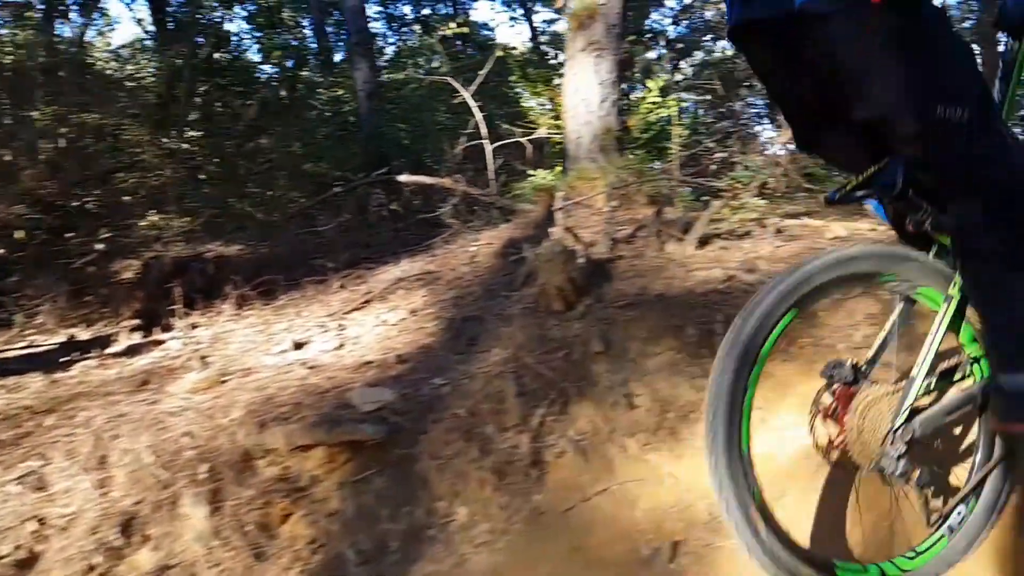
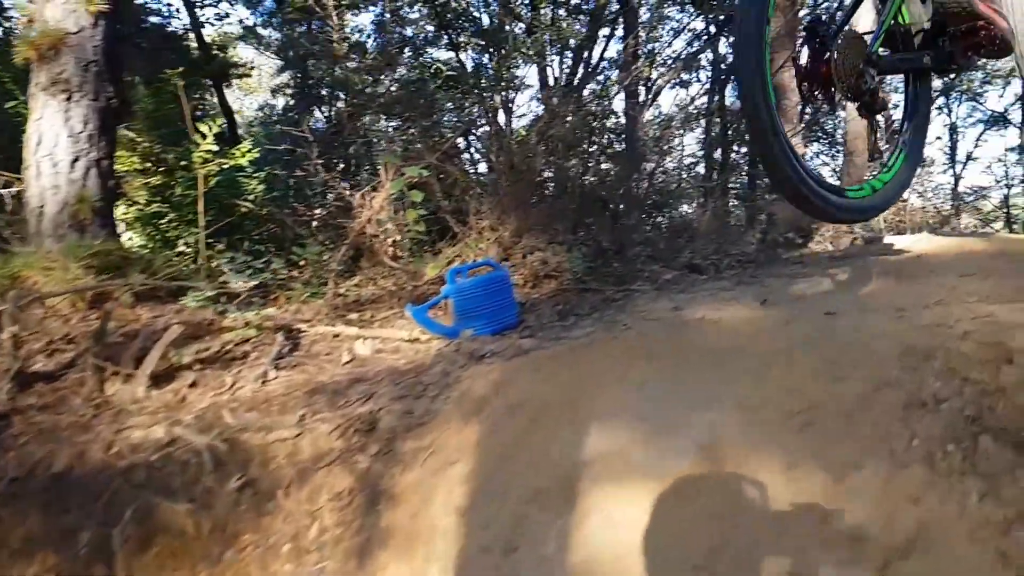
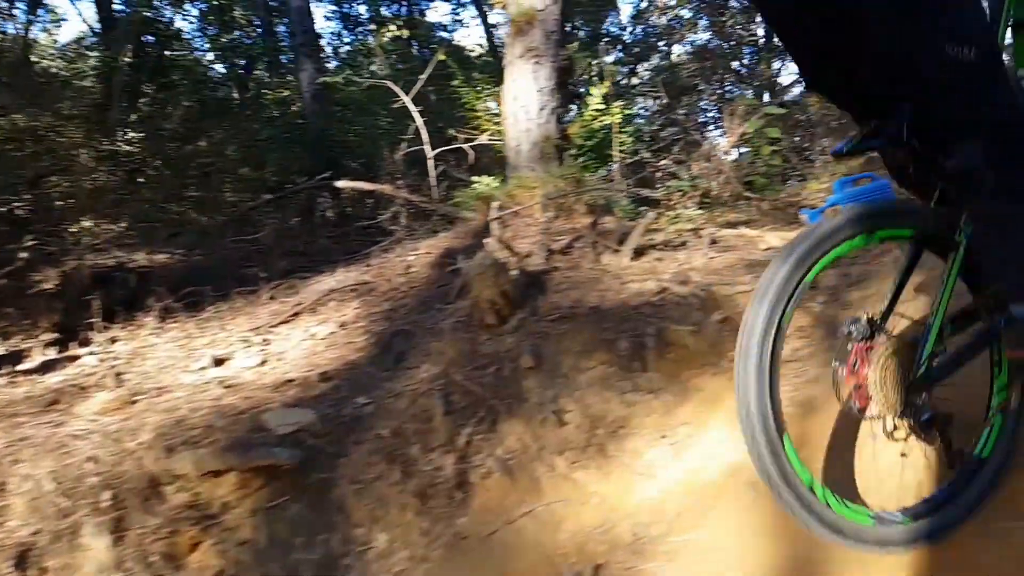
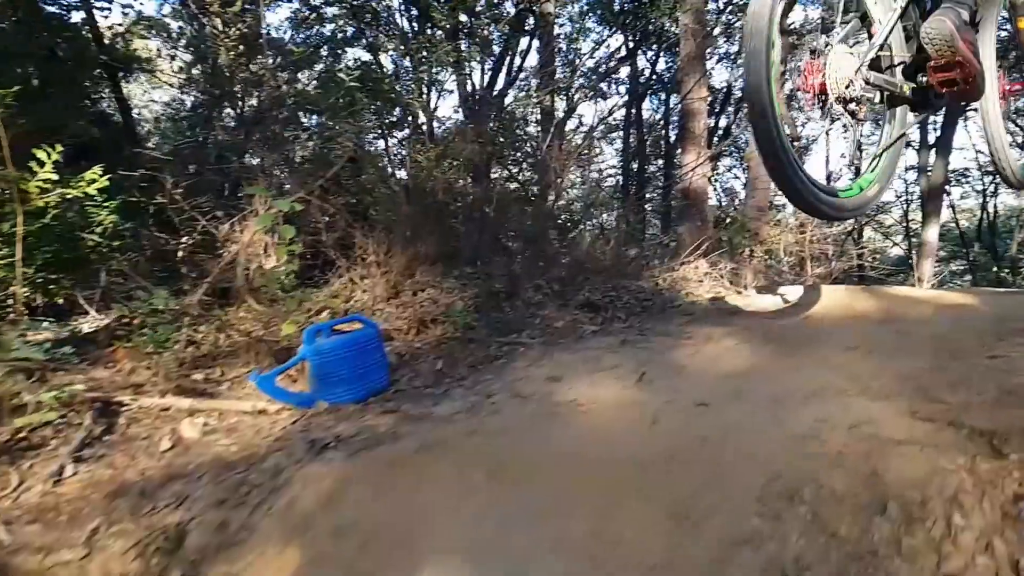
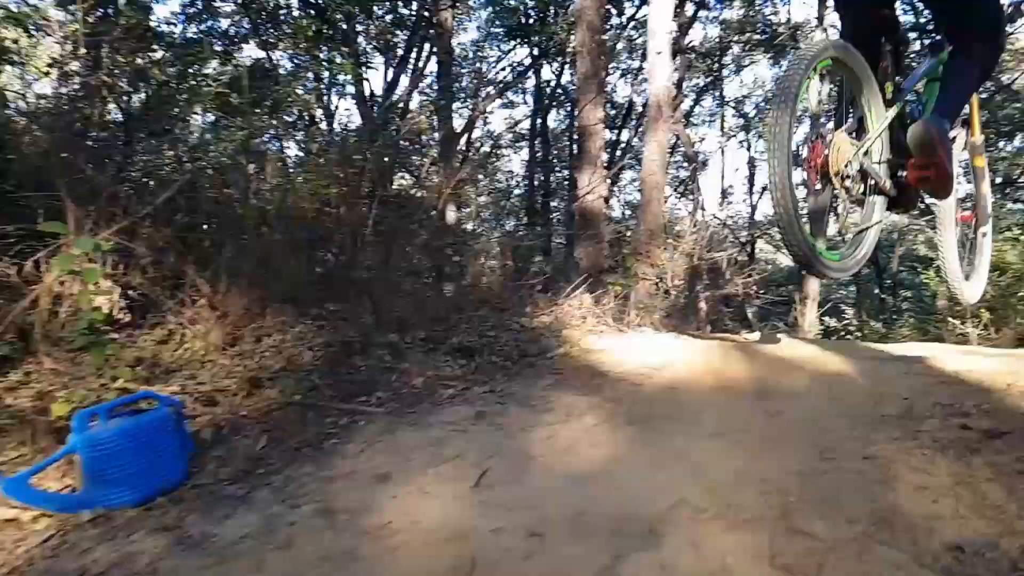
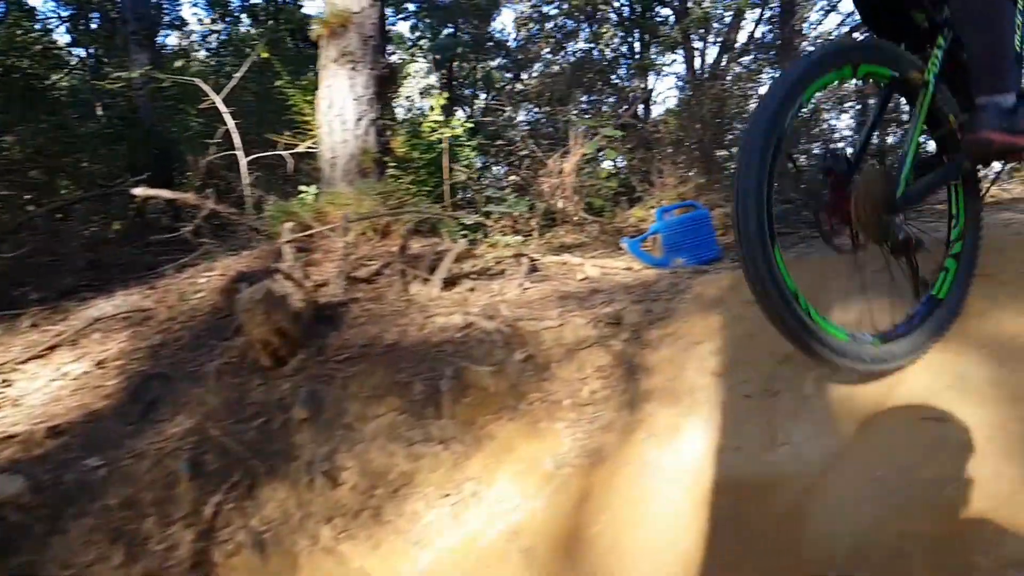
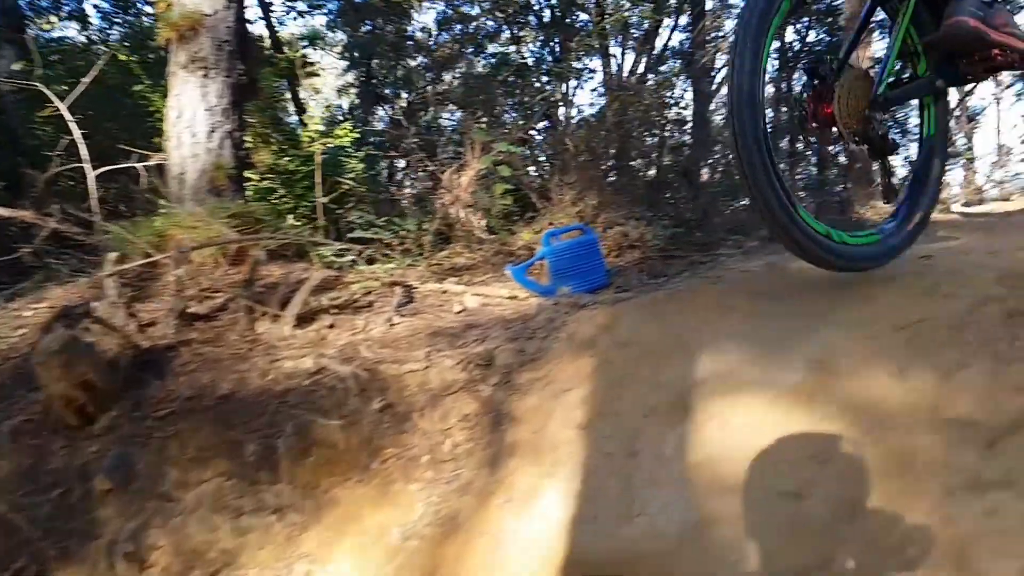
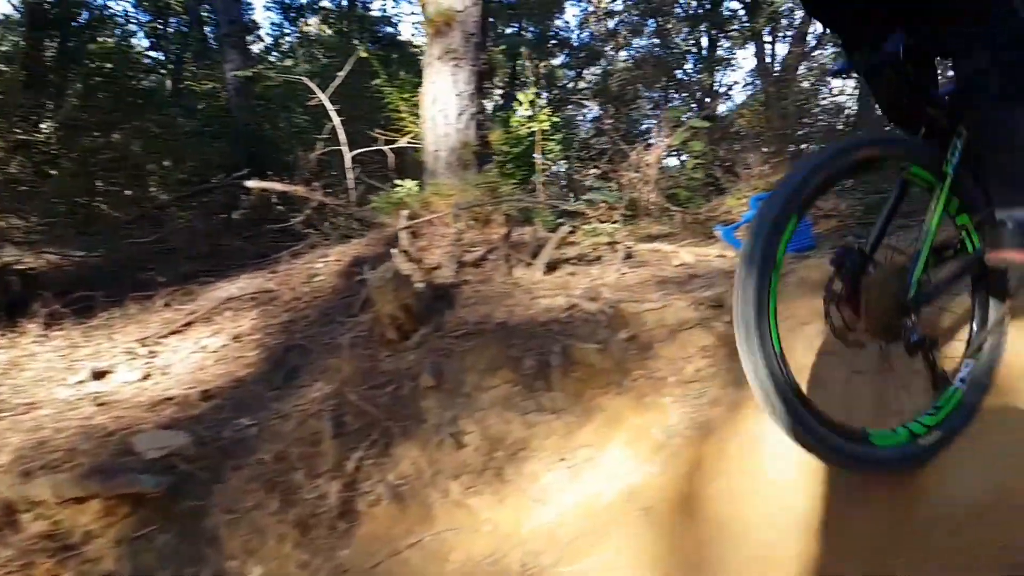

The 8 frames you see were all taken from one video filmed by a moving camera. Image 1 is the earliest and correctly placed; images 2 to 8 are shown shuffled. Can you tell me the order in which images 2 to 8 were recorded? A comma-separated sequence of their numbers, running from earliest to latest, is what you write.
3, 8, 6, 7, 2, 4, 5
